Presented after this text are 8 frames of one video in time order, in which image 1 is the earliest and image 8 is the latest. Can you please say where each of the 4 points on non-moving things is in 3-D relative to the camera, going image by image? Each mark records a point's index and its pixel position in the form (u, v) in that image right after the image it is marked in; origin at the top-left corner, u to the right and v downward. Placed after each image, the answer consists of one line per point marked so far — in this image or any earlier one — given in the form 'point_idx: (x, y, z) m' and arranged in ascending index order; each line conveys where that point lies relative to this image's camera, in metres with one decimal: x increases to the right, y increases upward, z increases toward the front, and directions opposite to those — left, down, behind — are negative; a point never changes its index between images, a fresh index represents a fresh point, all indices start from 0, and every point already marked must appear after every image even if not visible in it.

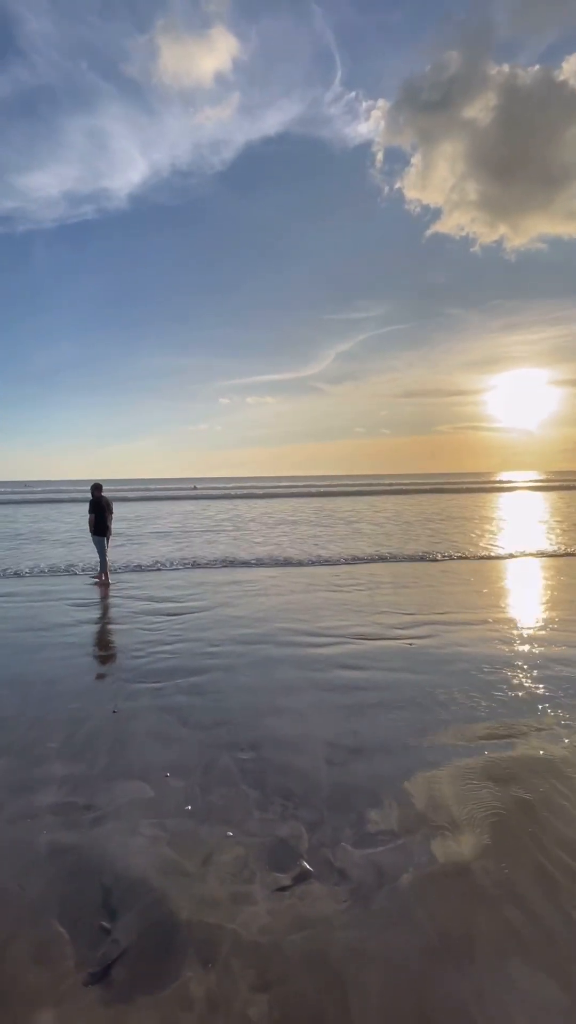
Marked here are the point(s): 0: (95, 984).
0: (-1.3, -3.2, +2.4) m
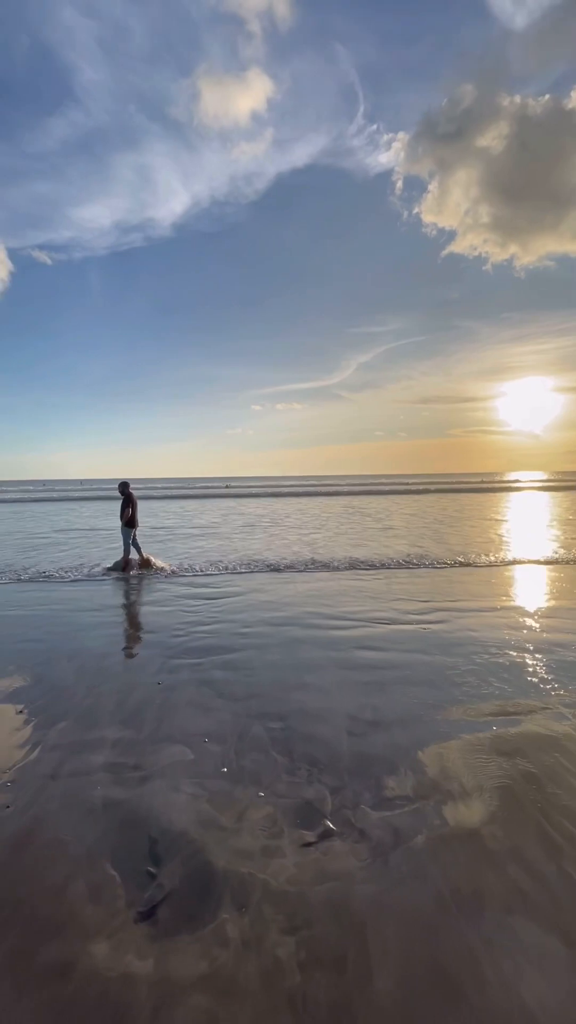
0: (-1.1, -3.1, +2.7) m
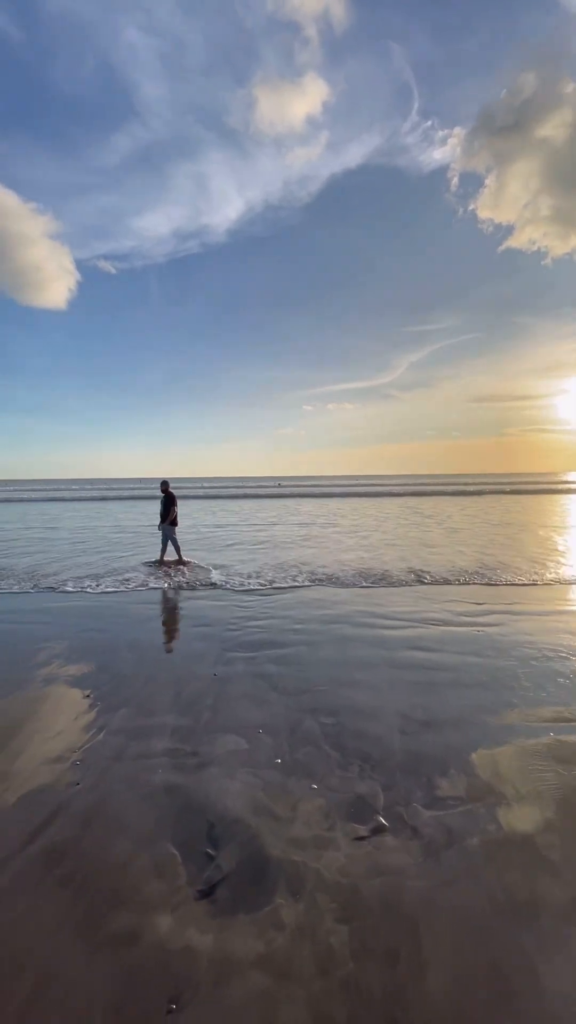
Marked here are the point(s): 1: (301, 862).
0: (-0.7, -3.1, +2.8) m
1: (+0.1, -3.0, +3.0) m
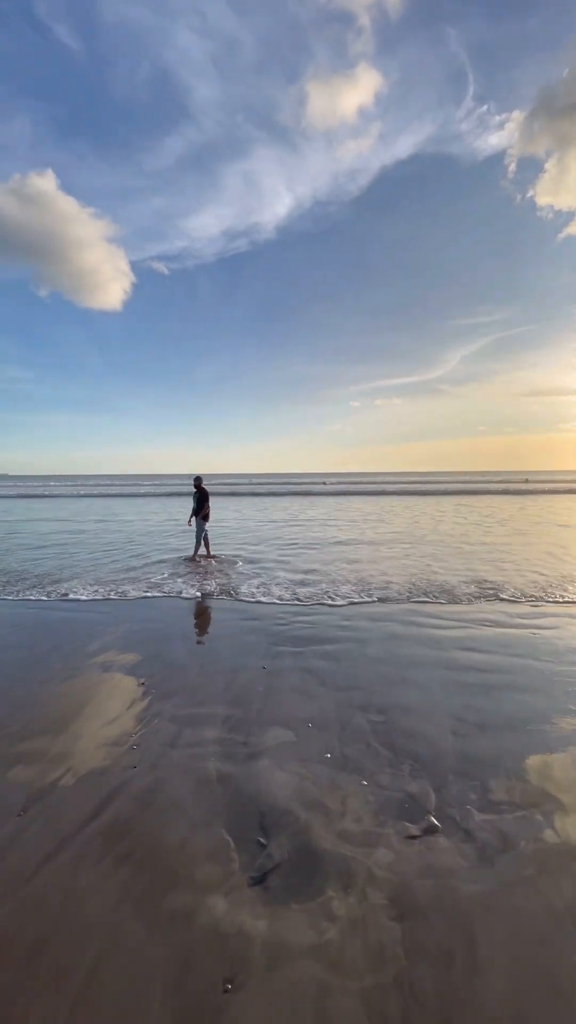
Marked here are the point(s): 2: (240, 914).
0: (-0.3, -3.0, +2.9) m
1: (+0.5, -3.0, +3.1) m
2: (-0.4, -3.1, +2.7) m
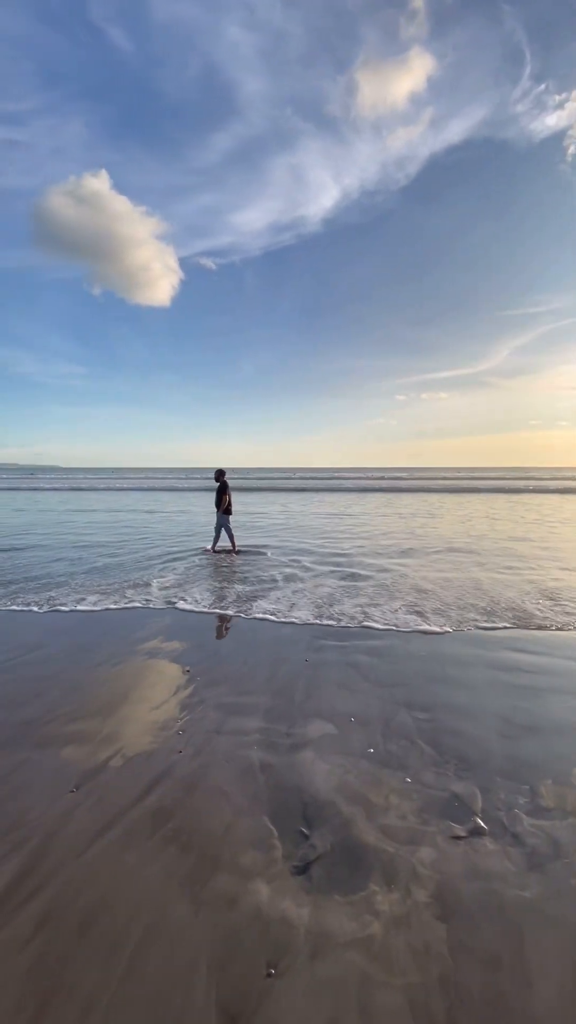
0: (+0.1, -3.0, +2.9) m
1: (+0.9, -2.9, +3.0) m
2: (0.0, -3.0, +2.8) m
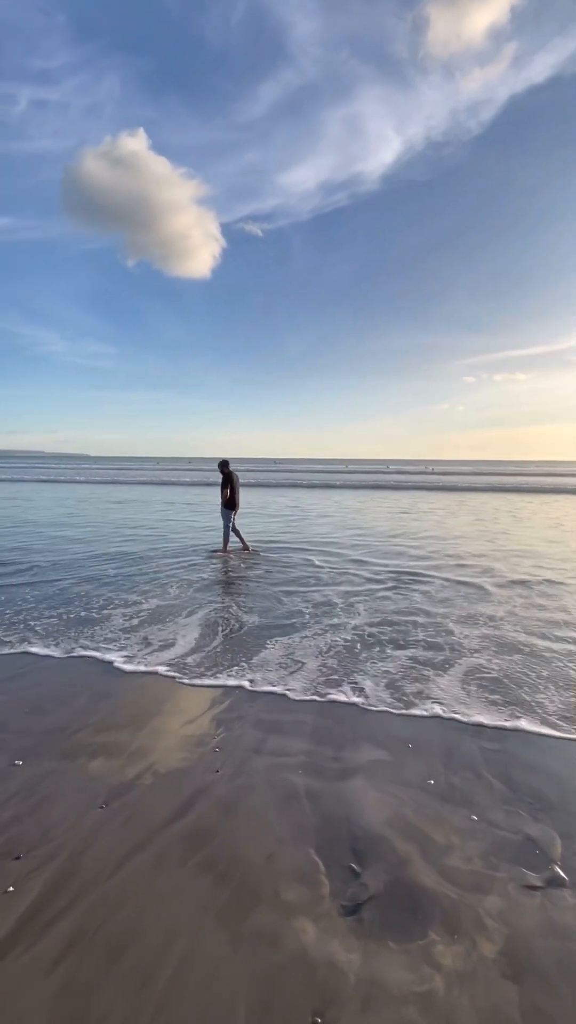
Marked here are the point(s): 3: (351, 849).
0: (+0.5, -3.0, +2.6) m
1: (+1.3, -2.9, +2.7) m
2: (+0.3, -3.0, +2.5) m
3: (+0.5, -2.8, +3.0) m
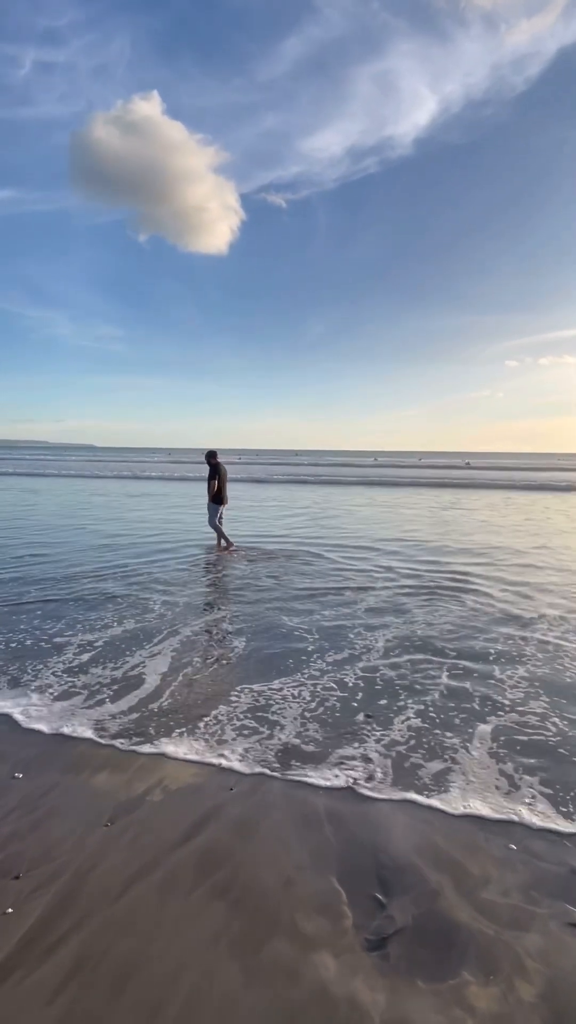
0: (+0.6, -3.0, +2.4) m
1: (+1.4, -2.9, +2.4) m
2: (+0.4, -3.0, +2.2) m
3: (+0.6, -2.8, +2.8) m
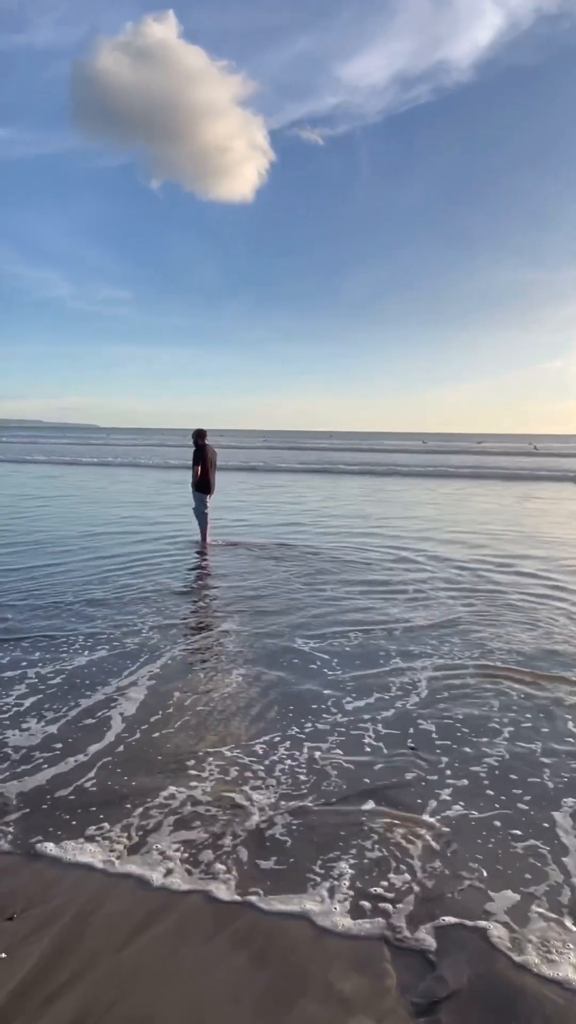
0: (+0.8, -2.9, +2.0) m
1: (+1.6, -2.9, +2.1) m
2: (+0.6, -3.0, +1.9) m
3: (+0.8, -2.7, +2.4) m
